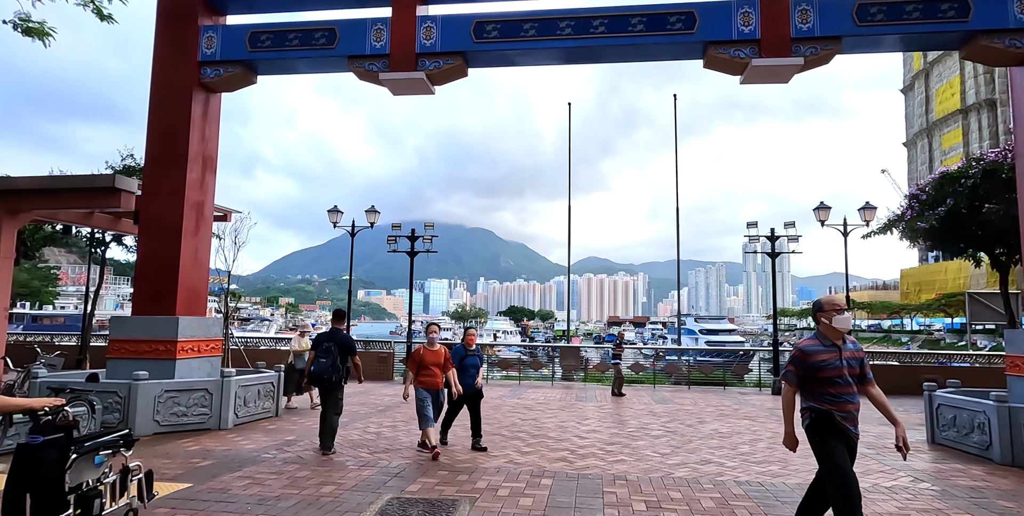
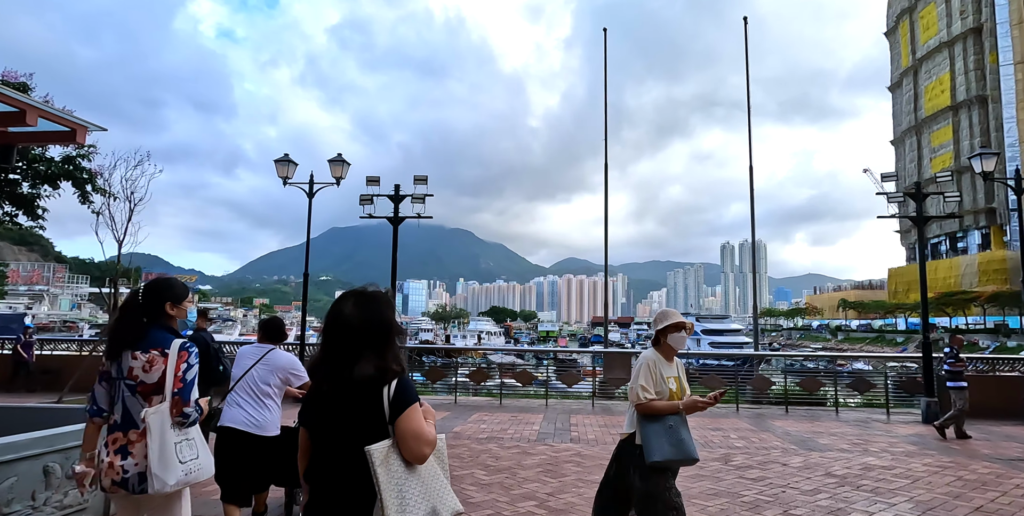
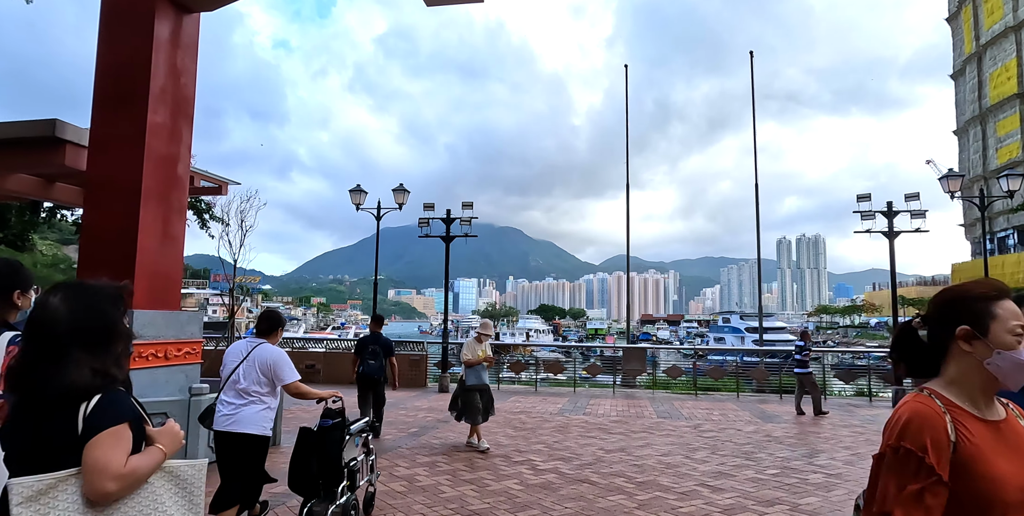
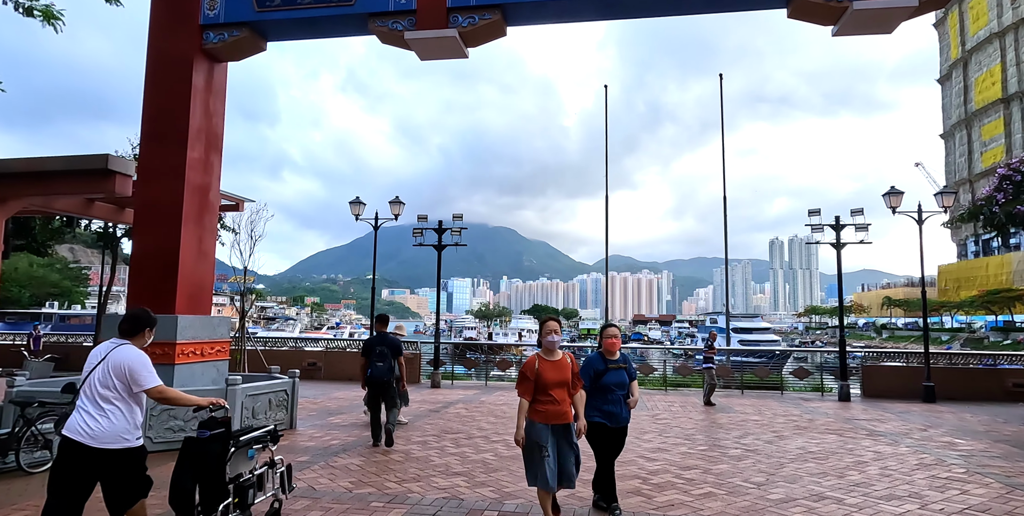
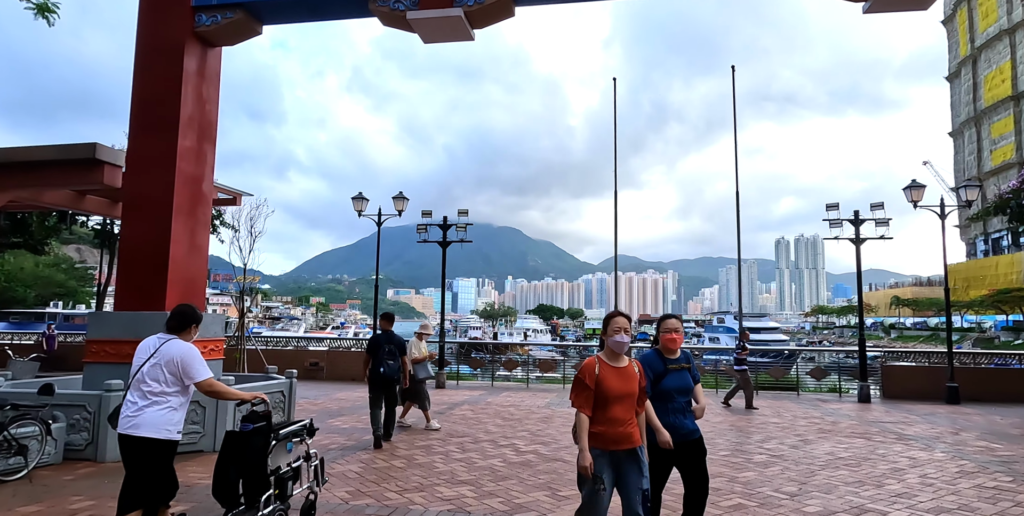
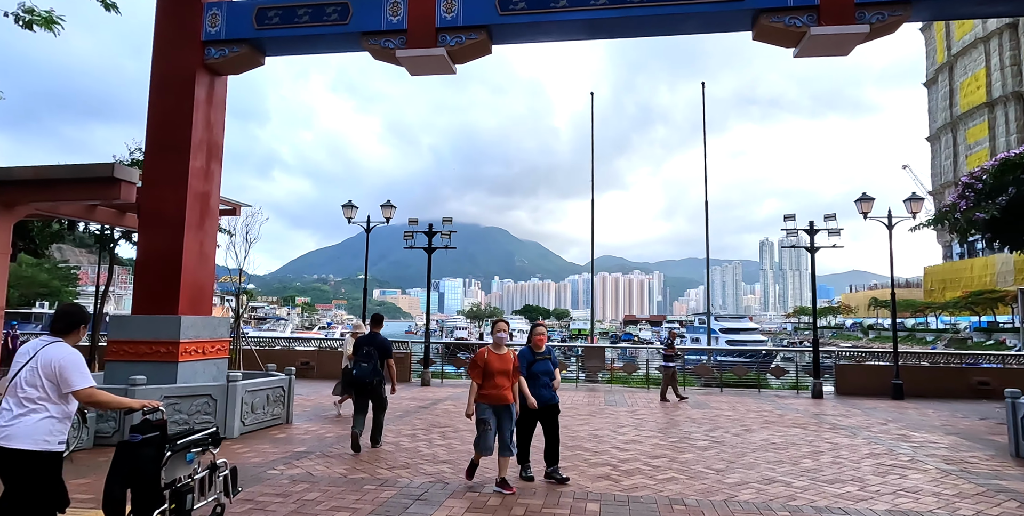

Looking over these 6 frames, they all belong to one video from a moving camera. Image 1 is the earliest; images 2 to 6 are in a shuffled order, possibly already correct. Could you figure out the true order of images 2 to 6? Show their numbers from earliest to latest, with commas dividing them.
6, 4, 5, 3, 2
